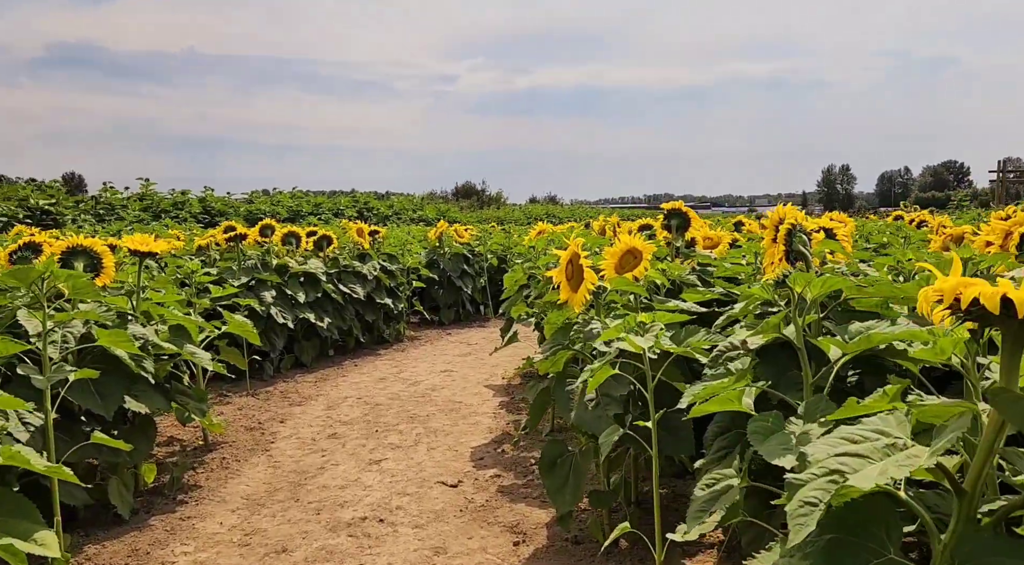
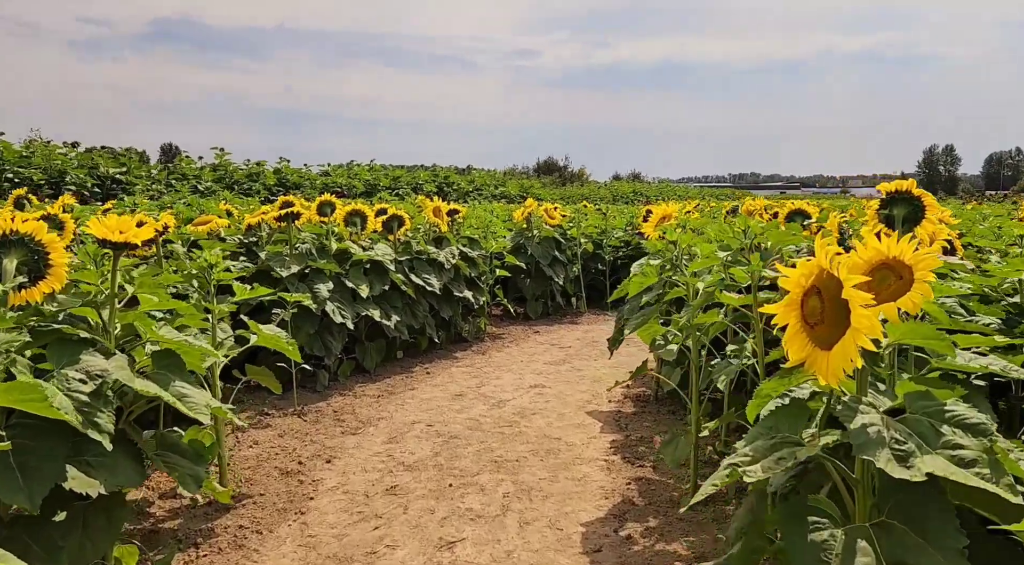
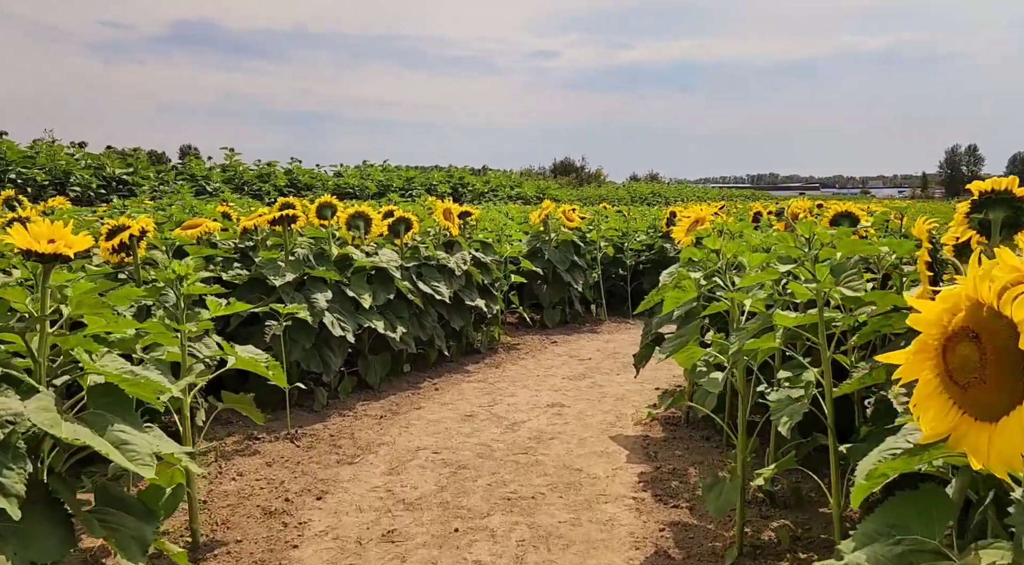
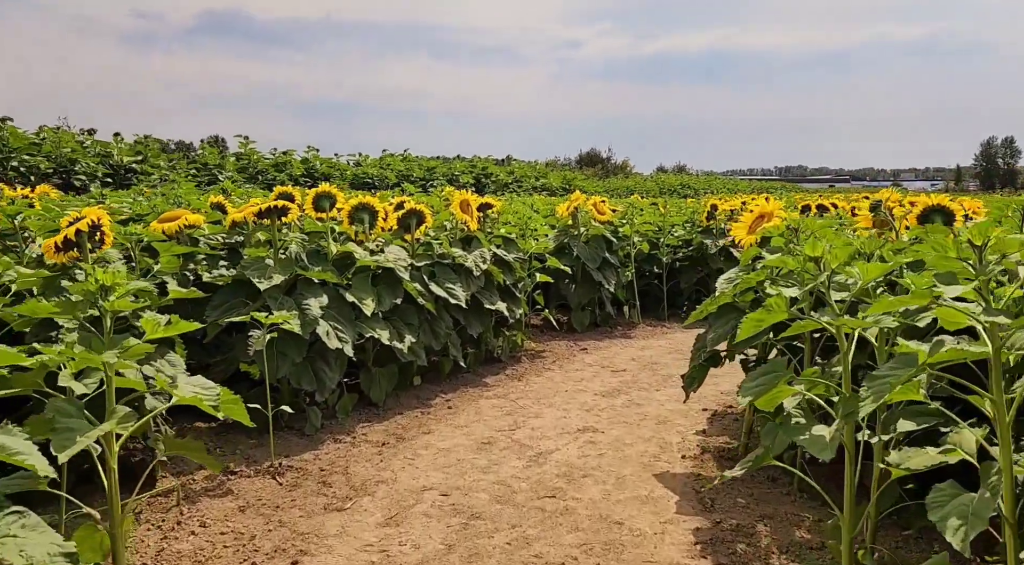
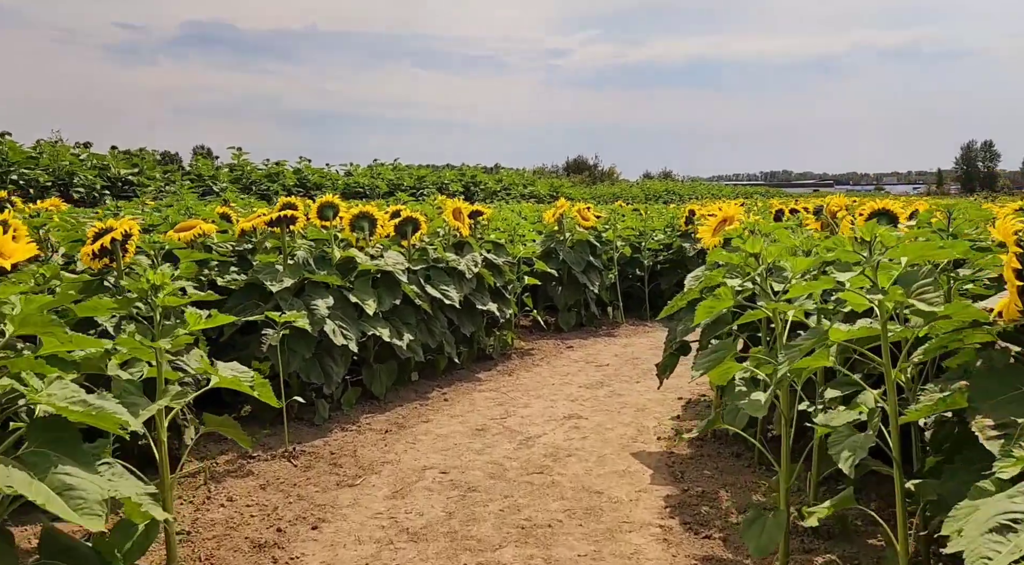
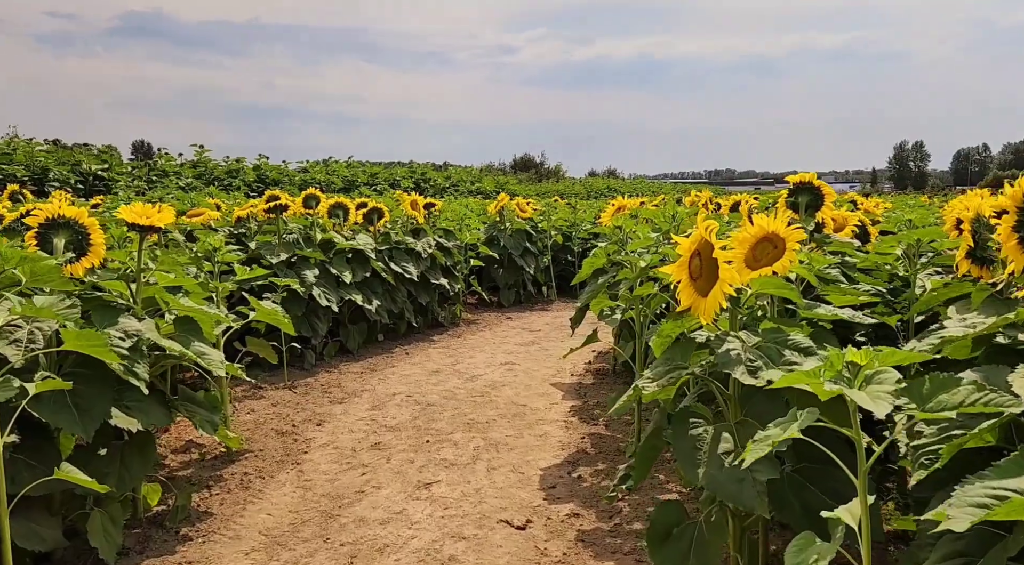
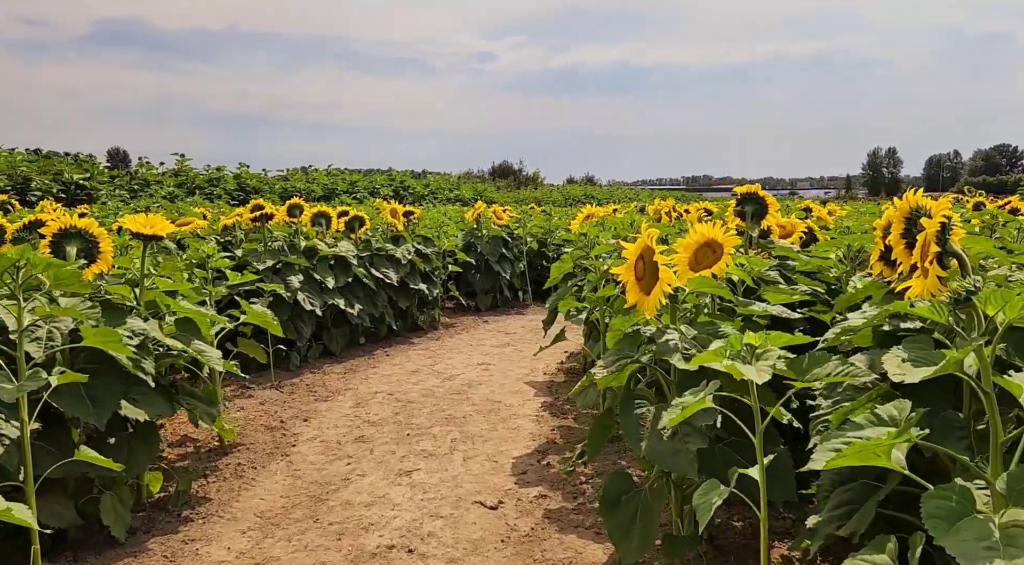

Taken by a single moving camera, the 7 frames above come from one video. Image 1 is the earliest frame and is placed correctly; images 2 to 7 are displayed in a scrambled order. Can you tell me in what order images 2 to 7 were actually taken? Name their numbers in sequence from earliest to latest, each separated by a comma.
7, 6, 2, 3, 5, 4
